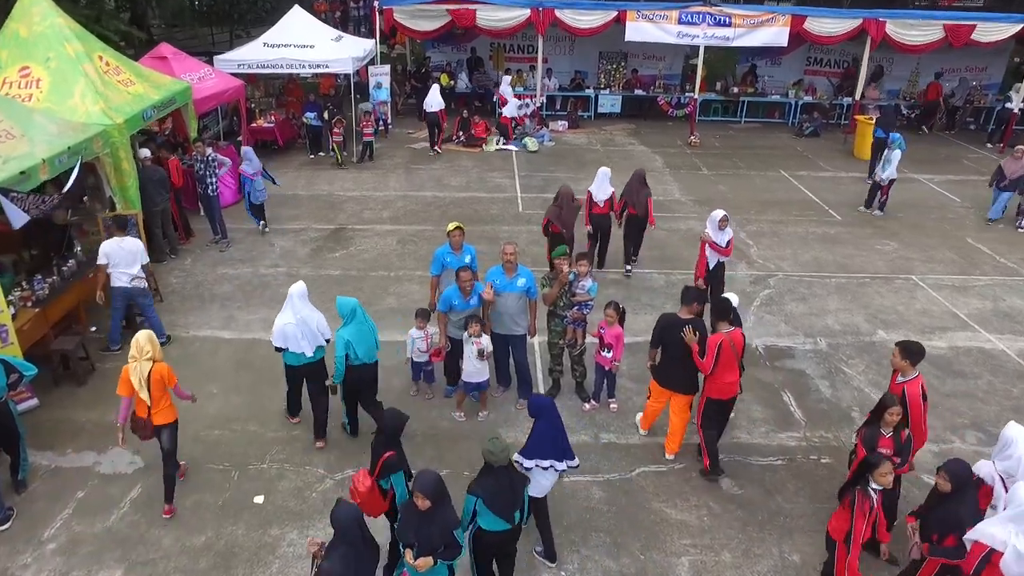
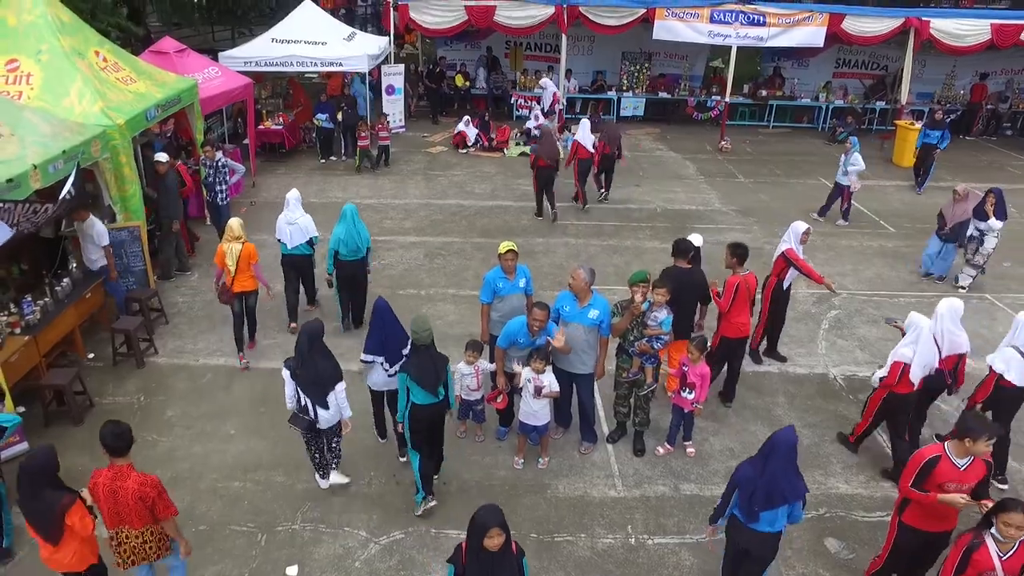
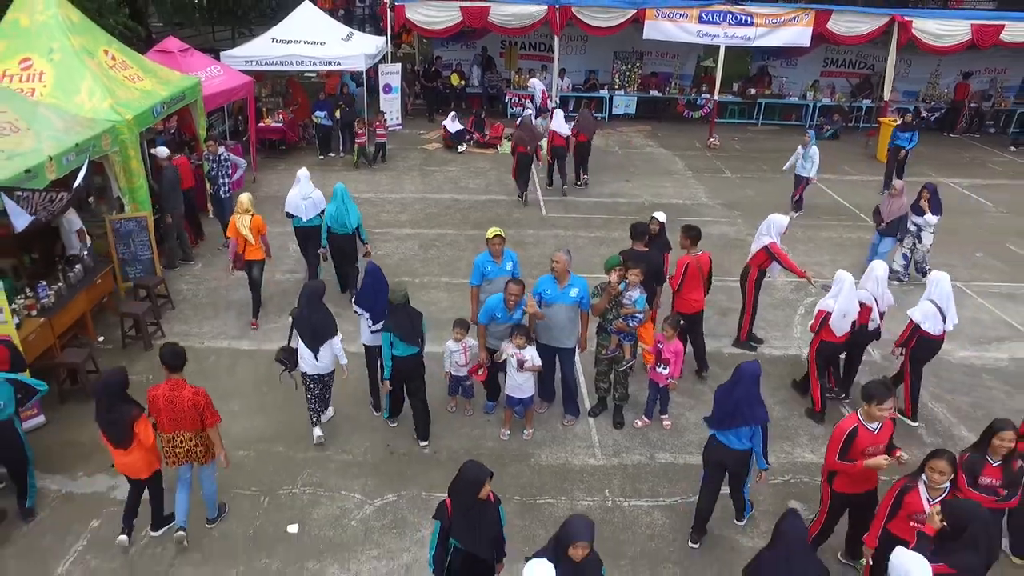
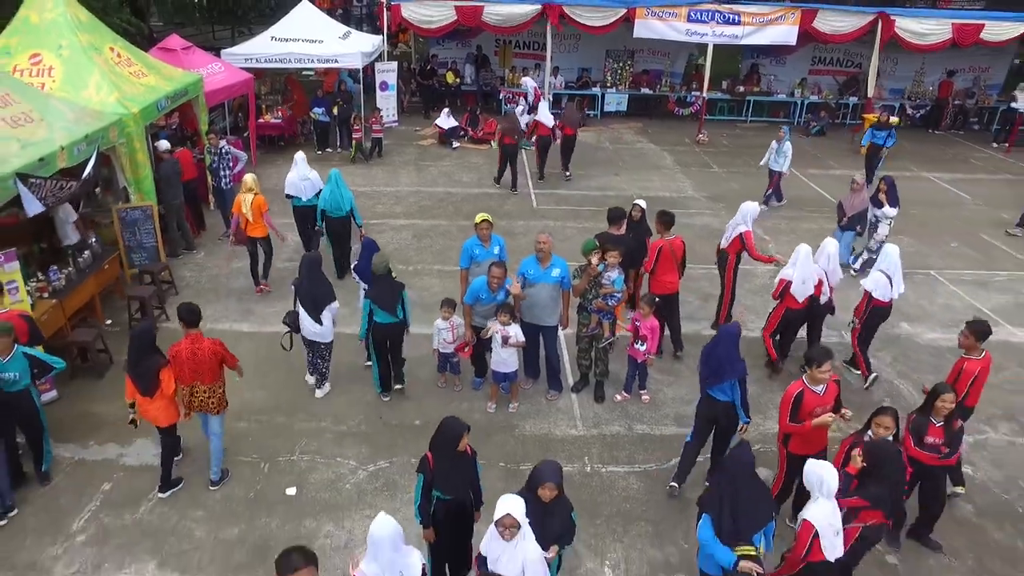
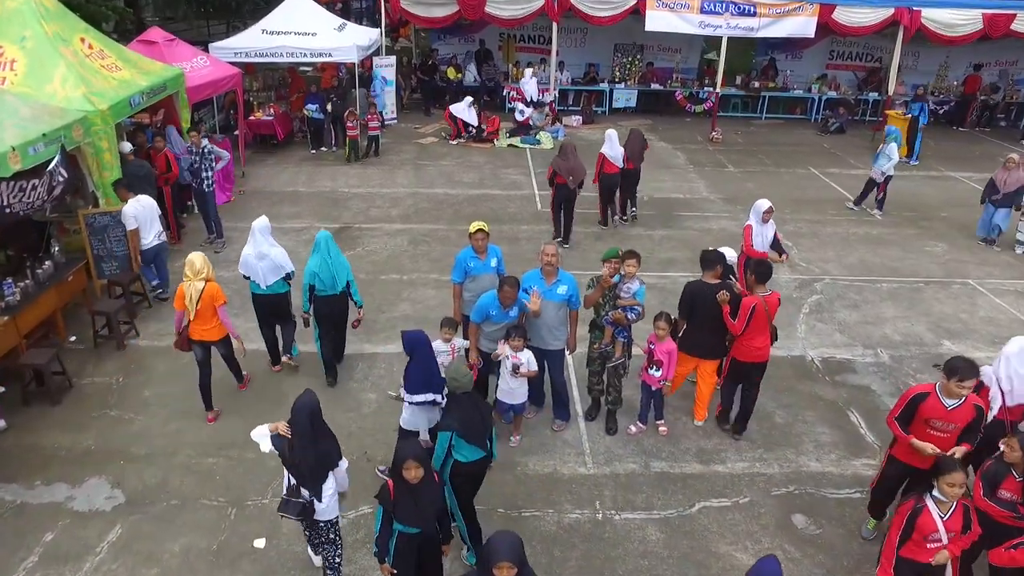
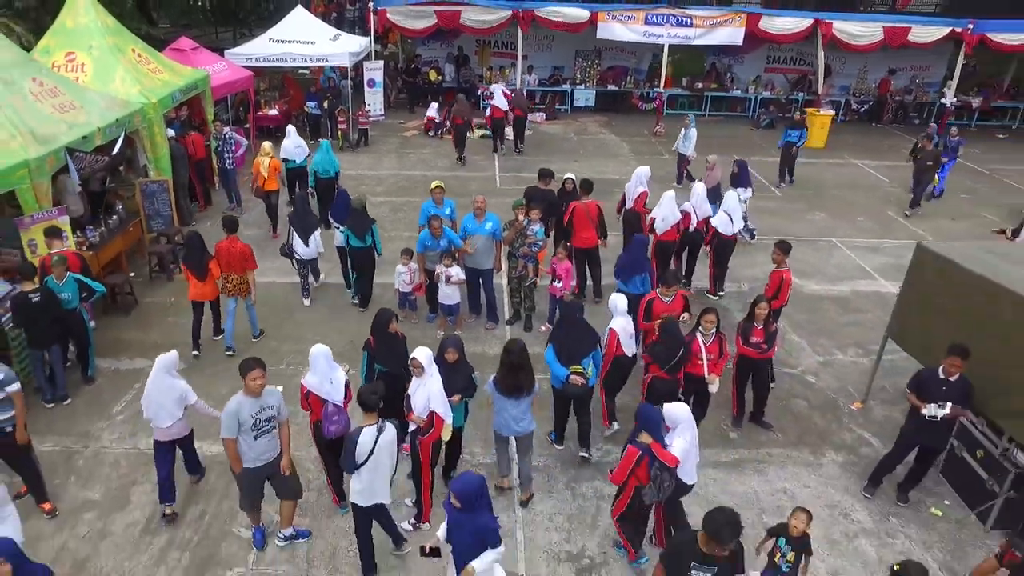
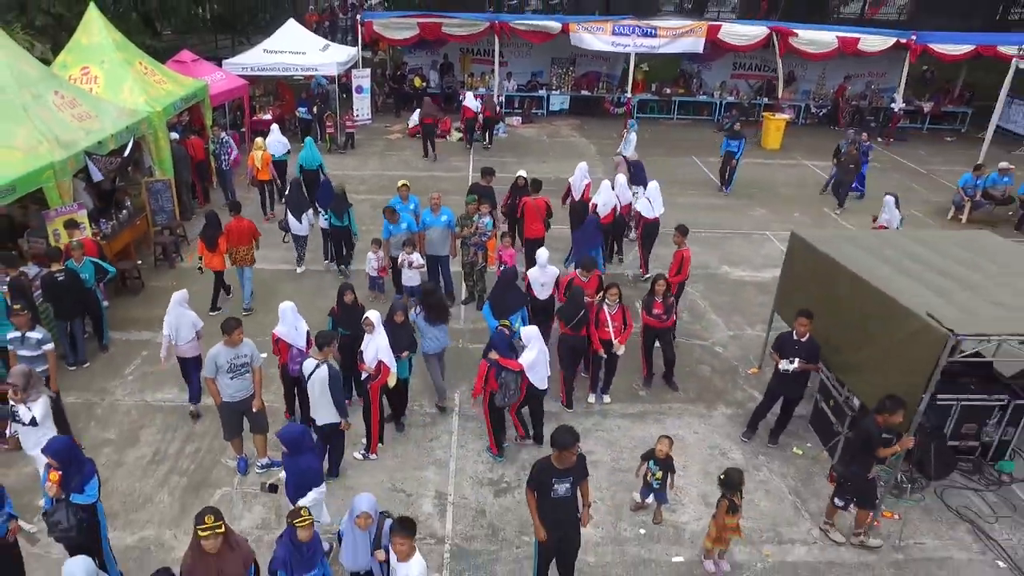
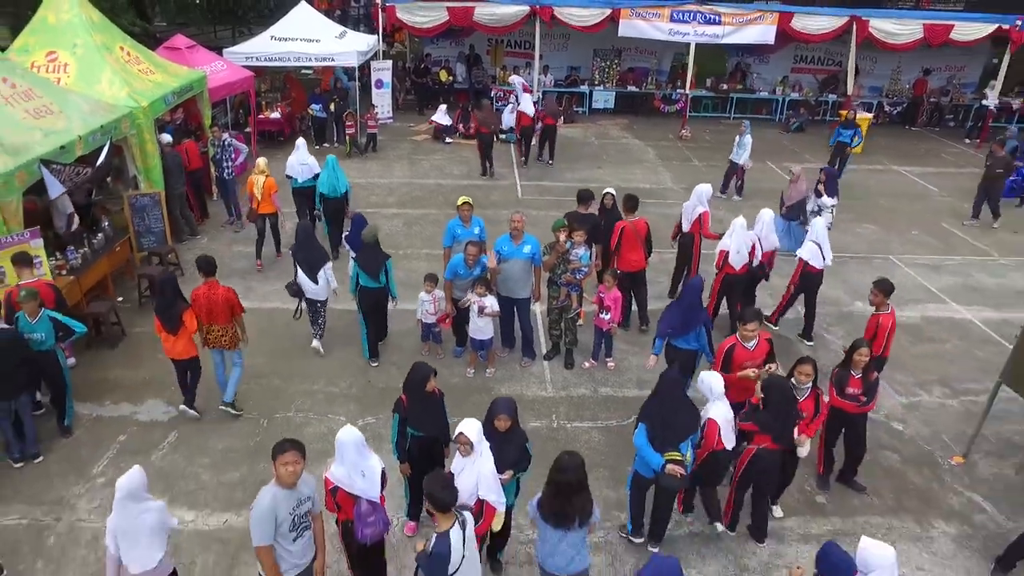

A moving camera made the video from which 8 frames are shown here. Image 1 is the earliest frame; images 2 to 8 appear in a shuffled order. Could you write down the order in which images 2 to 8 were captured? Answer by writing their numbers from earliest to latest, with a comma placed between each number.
5, 2, 3, 4, 8, 6, 7
